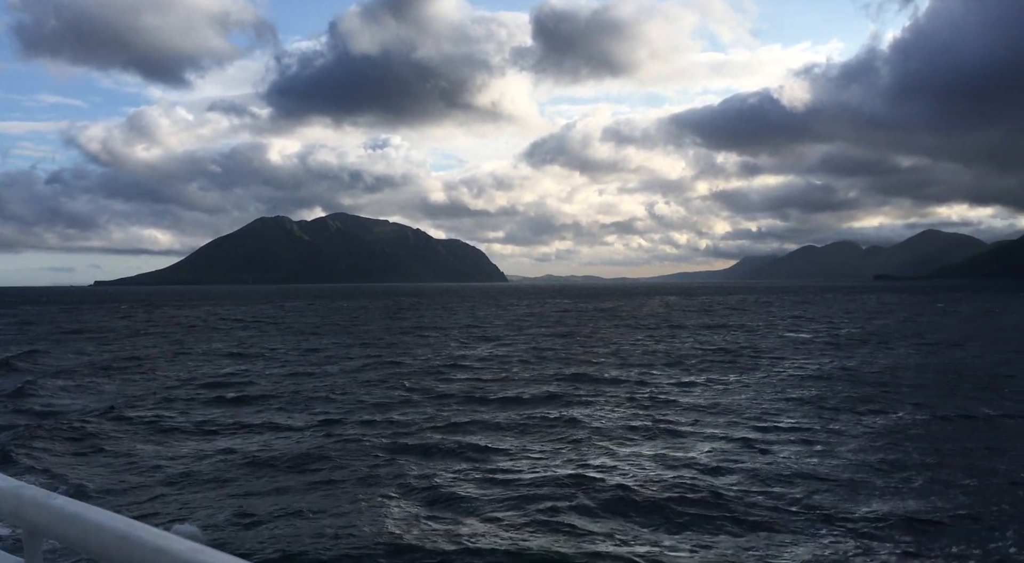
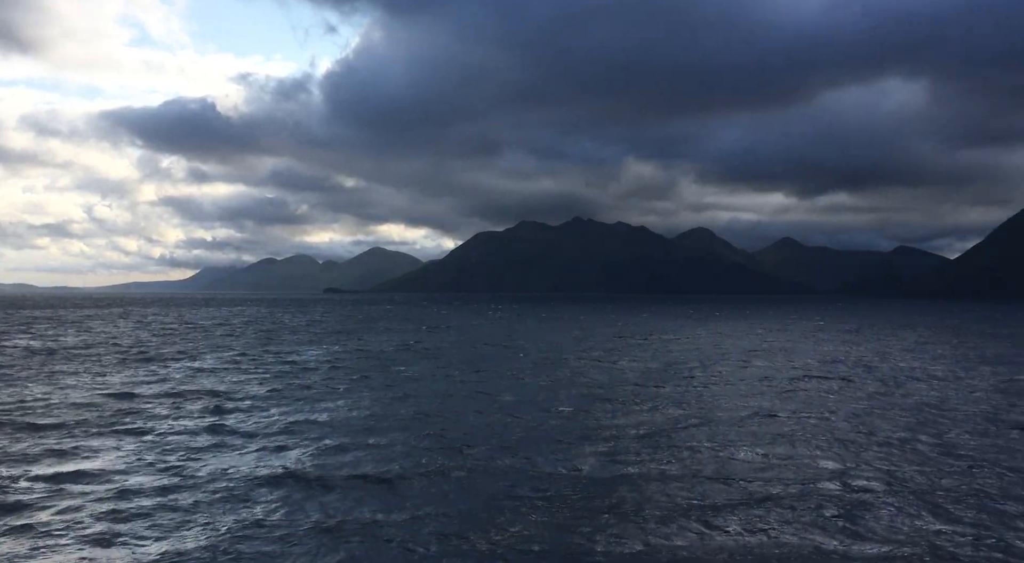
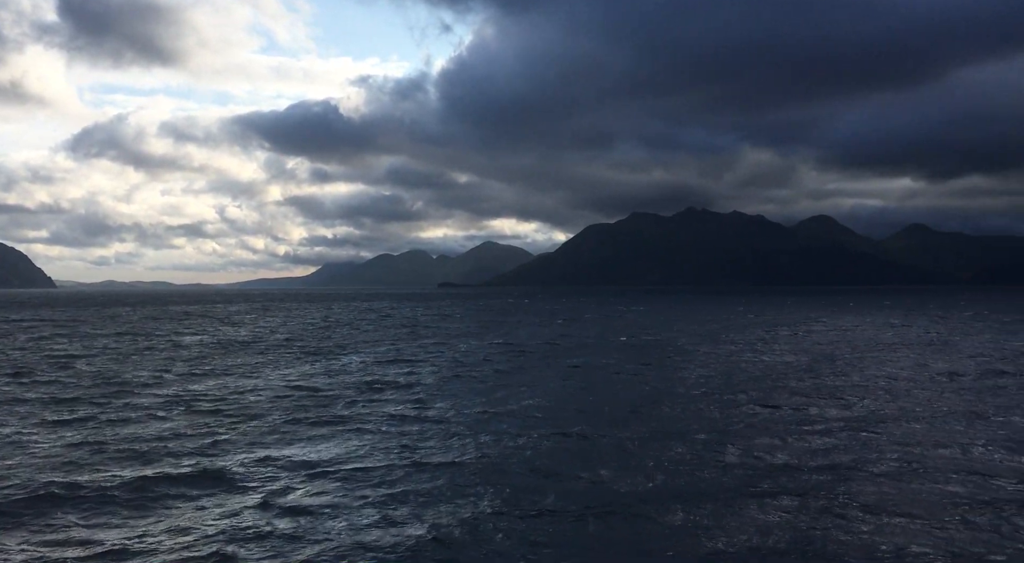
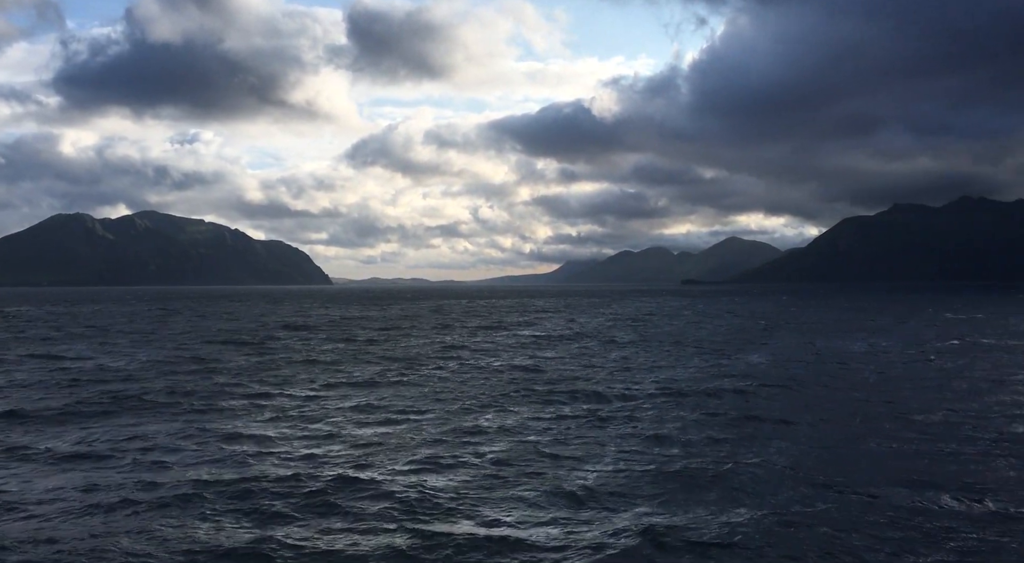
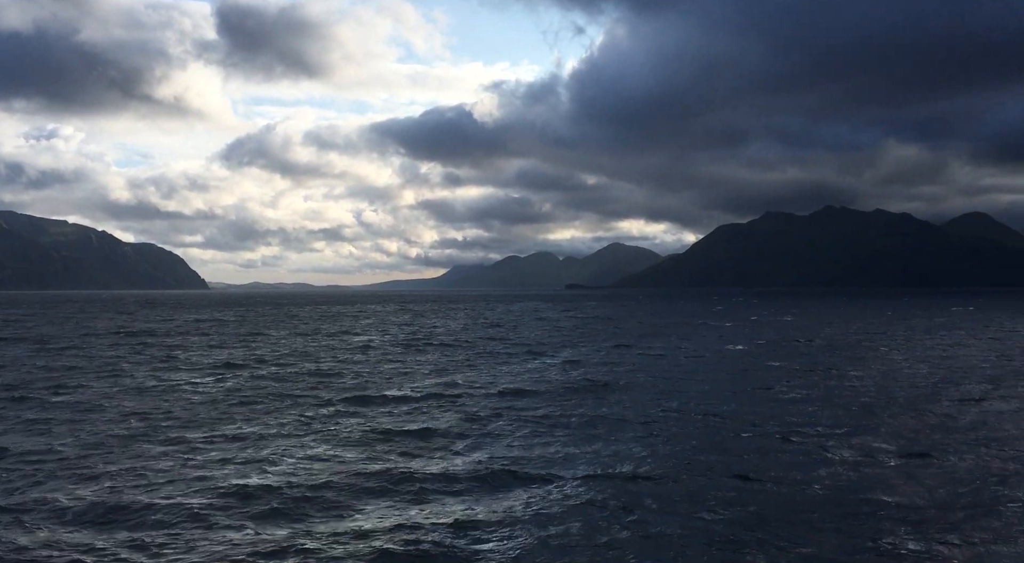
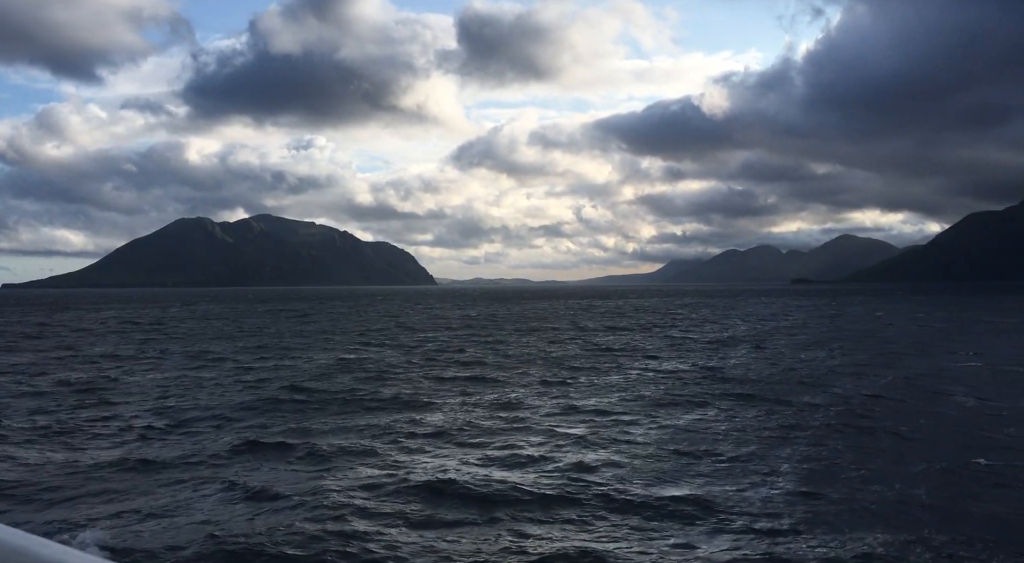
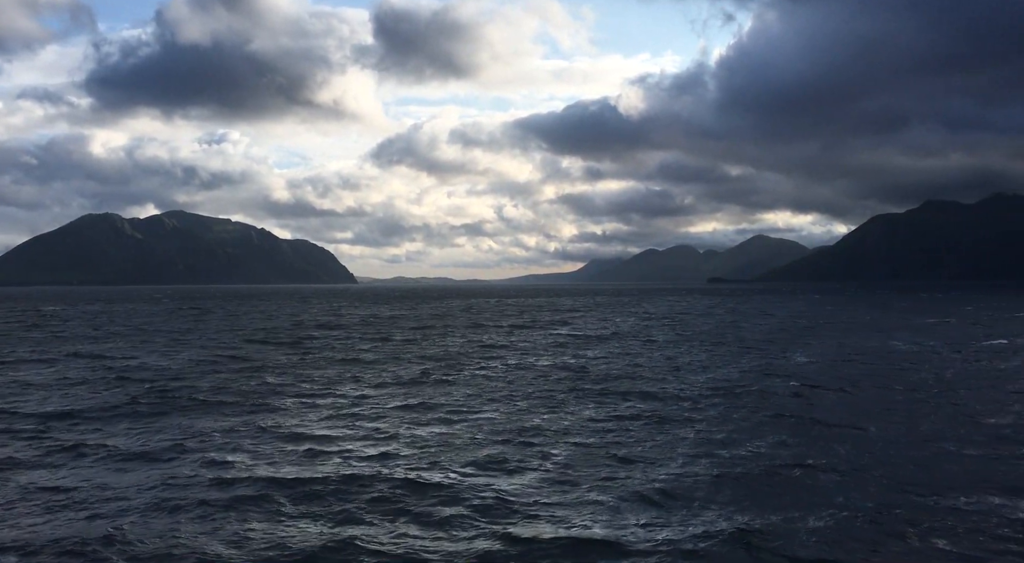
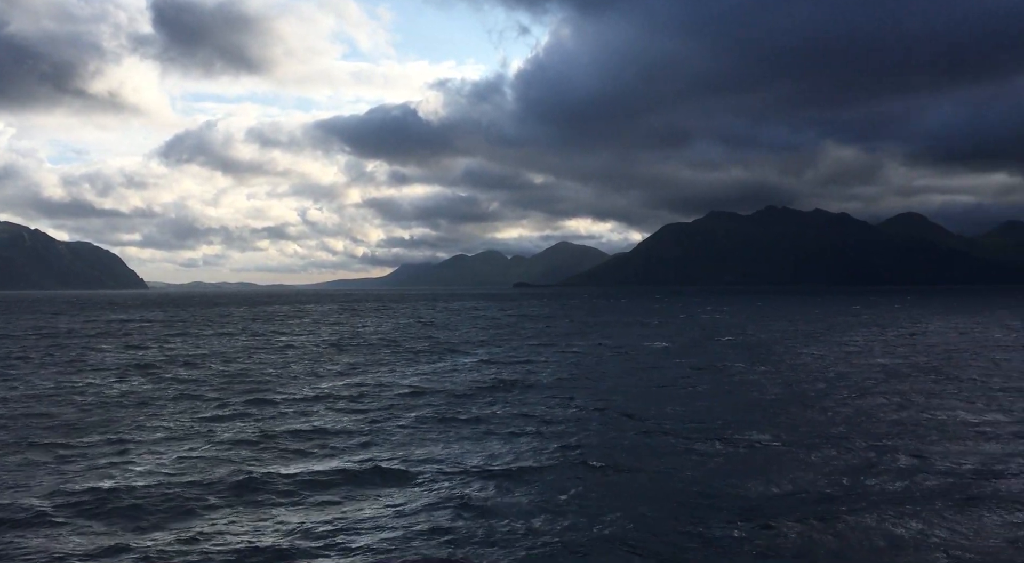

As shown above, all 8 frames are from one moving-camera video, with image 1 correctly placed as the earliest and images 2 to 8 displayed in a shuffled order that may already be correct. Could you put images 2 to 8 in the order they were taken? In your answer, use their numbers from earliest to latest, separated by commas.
6, 7, 4, 5, 8, 3, 2
